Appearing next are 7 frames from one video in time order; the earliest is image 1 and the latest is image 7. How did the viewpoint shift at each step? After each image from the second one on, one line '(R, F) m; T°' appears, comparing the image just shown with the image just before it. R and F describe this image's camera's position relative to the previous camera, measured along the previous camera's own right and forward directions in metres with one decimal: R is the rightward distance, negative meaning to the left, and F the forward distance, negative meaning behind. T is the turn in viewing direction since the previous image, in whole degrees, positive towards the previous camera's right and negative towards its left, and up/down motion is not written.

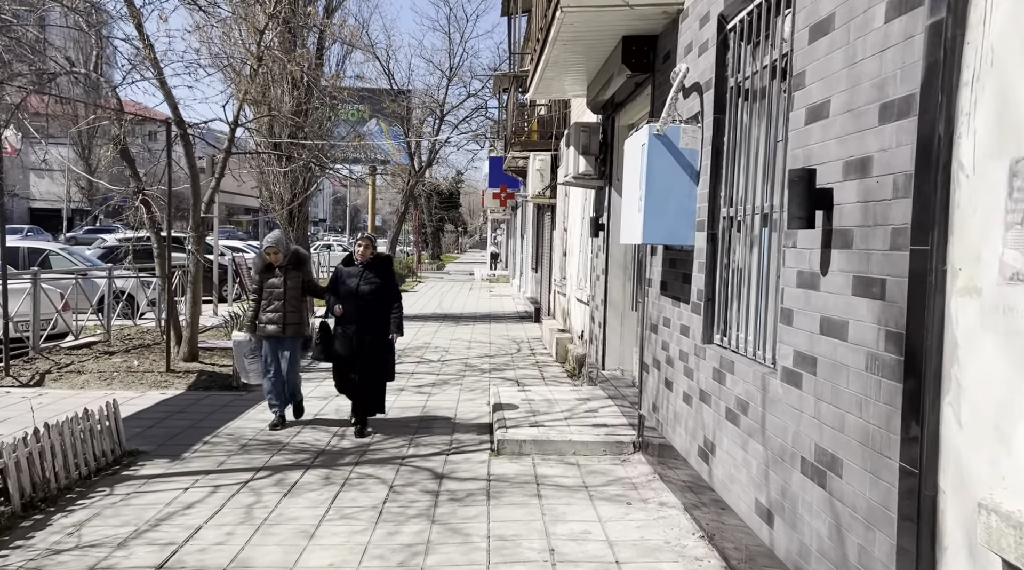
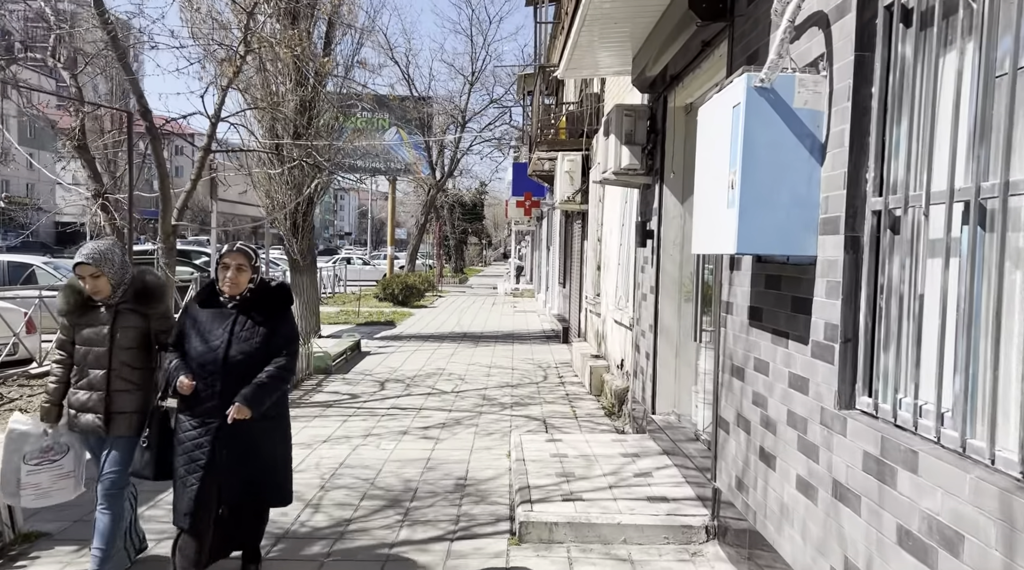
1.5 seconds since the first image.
(0.0, +1.8) m; -1°
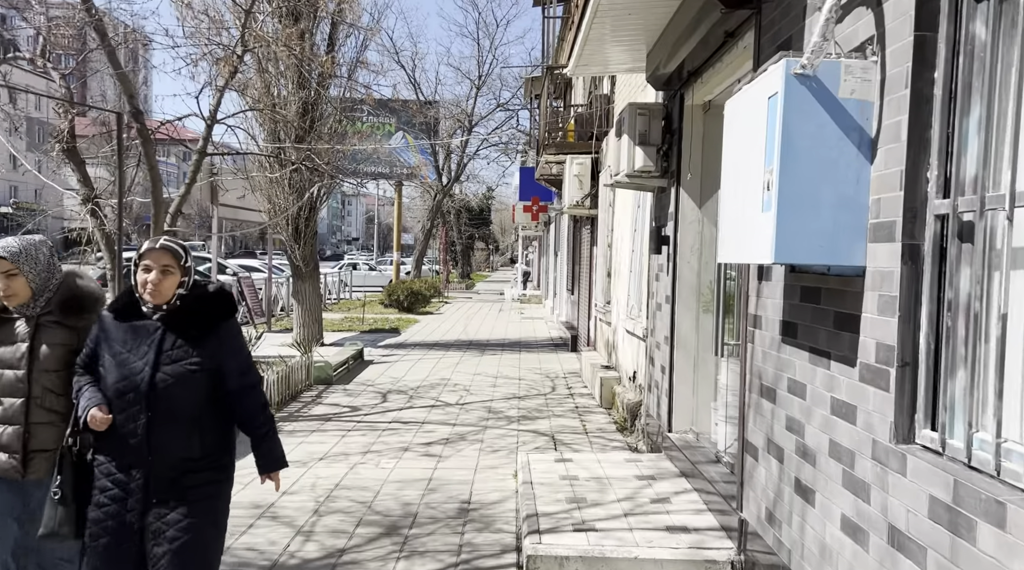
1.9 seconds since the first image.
(0.0, +0.4) m; 0°
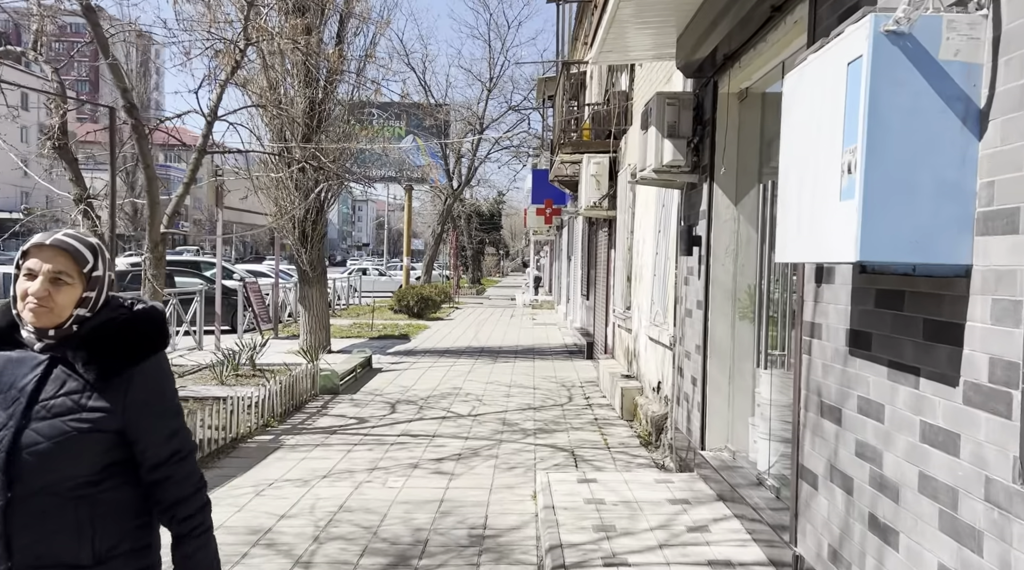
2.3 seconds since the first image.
(-0.1, +0.5) m; -1°
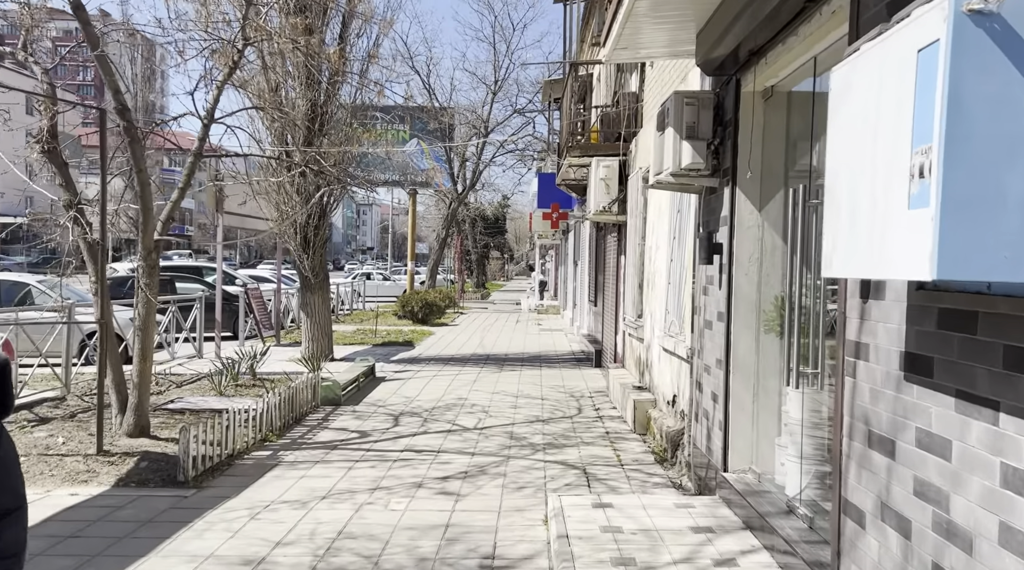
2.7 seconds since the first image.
(0.0, +0.4) m; 0°
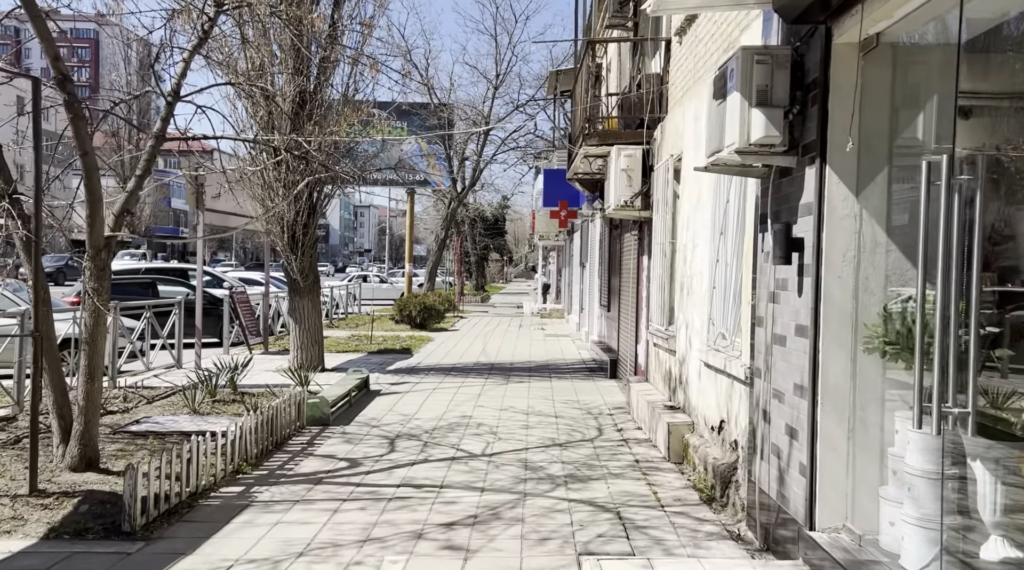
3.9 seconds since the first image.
(-0.1, +1.3) m; 0°
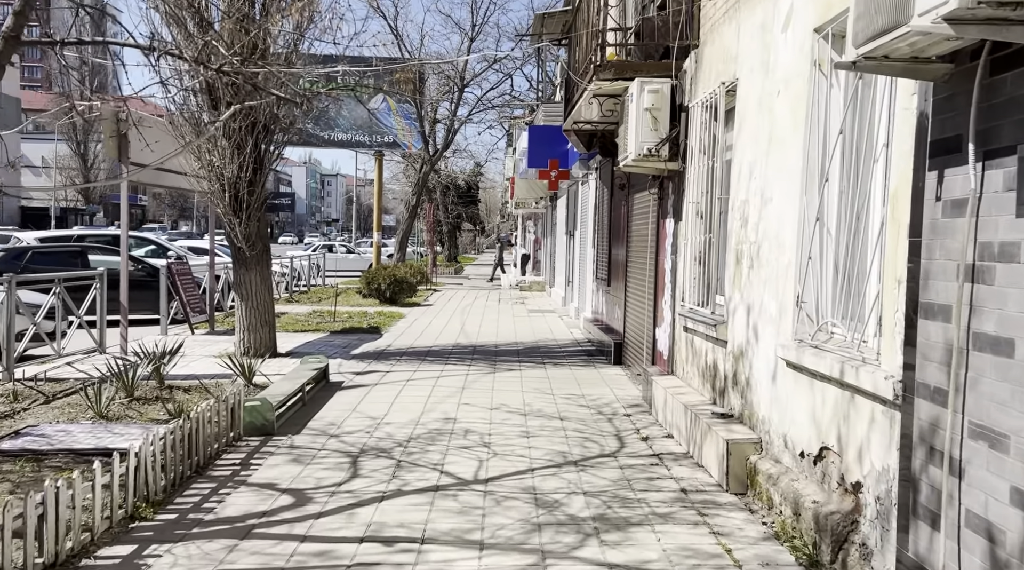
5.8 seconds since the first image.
(-0.2, +2.1) m; +2°
